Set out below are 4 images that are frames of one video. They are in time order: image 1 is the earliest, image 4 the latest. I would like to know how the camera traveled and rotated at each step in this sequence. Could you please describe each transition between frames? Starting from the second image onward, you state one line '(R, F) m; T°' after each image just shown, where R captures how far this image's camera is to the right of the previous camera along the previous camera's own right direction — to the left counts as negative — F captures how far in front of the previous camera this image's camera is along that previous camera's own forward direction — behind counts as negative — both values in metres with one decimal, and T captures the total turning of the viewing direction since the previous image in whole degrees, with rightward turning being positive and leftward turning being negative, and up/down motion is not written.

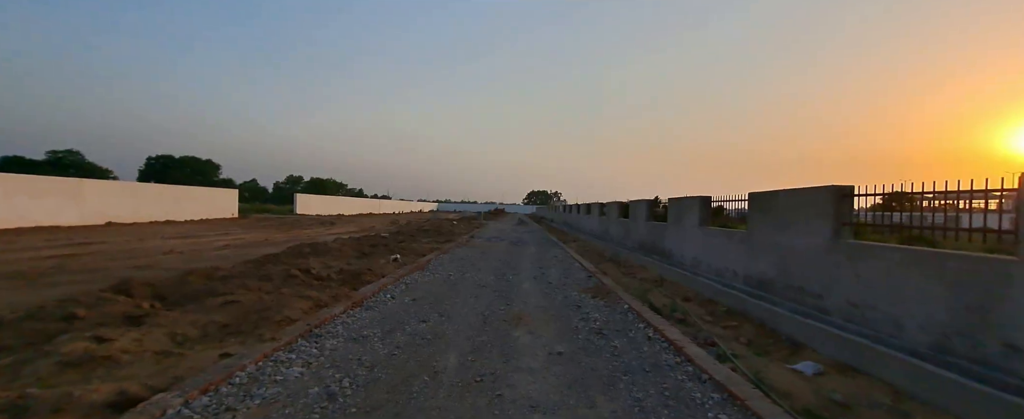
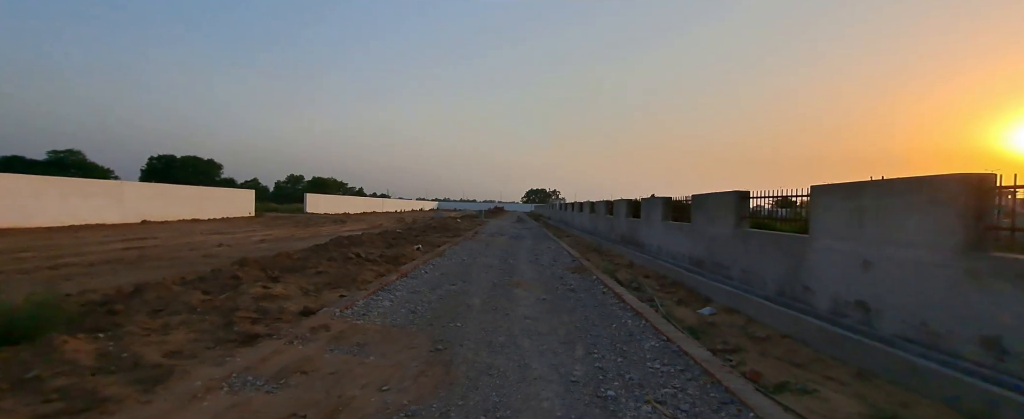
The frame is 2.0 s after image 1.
(-0.1, -2.7) m; 0°
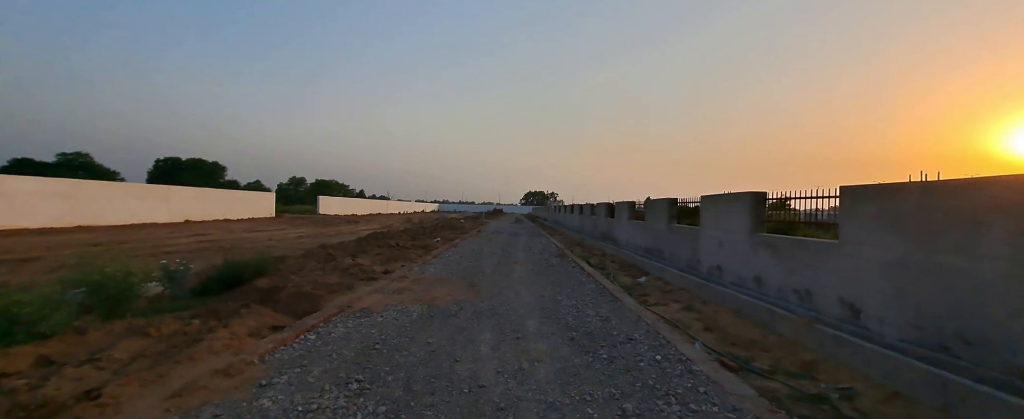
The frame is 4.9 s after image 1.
(0.0, -3.8) m; 0°
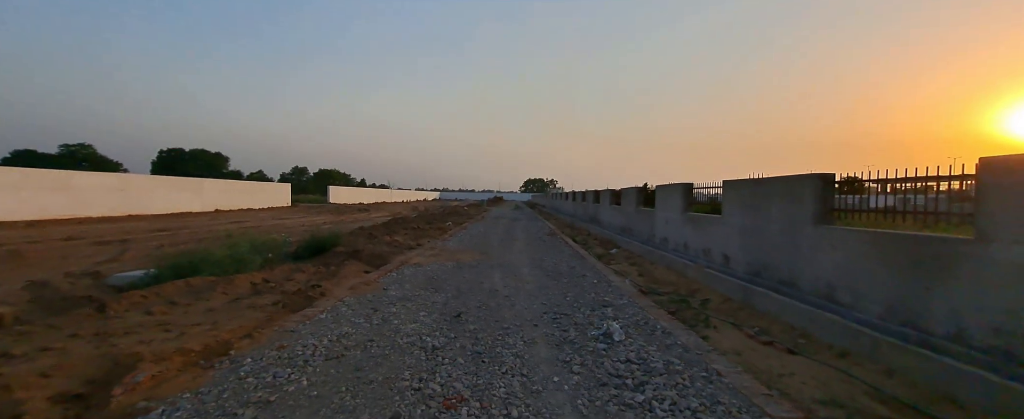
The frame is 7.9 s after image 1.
(0.0, -3.2) m; 0°
